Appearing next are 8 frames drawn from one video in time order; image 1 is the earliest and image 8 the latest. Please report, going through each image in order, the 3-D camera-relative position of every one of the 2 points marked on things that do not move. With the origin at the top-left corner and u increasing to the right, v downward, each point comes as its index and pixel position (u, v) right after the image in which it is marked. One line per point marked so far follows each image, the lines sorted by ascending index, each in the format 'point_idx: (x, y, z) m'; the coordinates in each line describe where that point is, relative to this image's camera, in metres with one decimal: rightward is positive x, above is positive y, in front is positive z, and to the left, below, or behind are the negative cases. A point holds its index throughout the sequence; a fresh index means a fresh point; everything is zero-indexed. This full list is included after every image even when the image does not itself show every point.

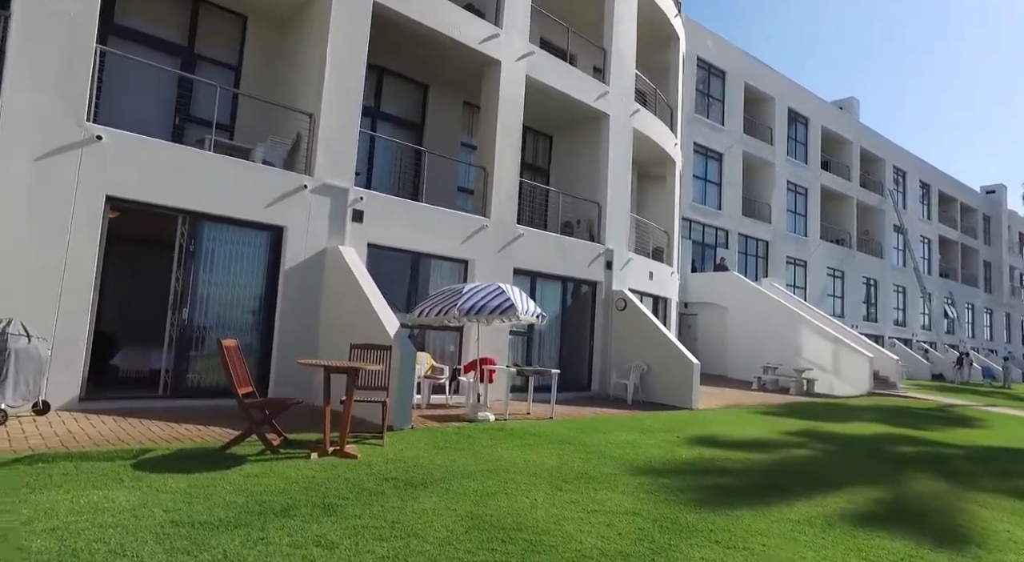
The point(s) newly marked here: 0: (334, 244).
0: (-2.9, +0.6, +9.8) m
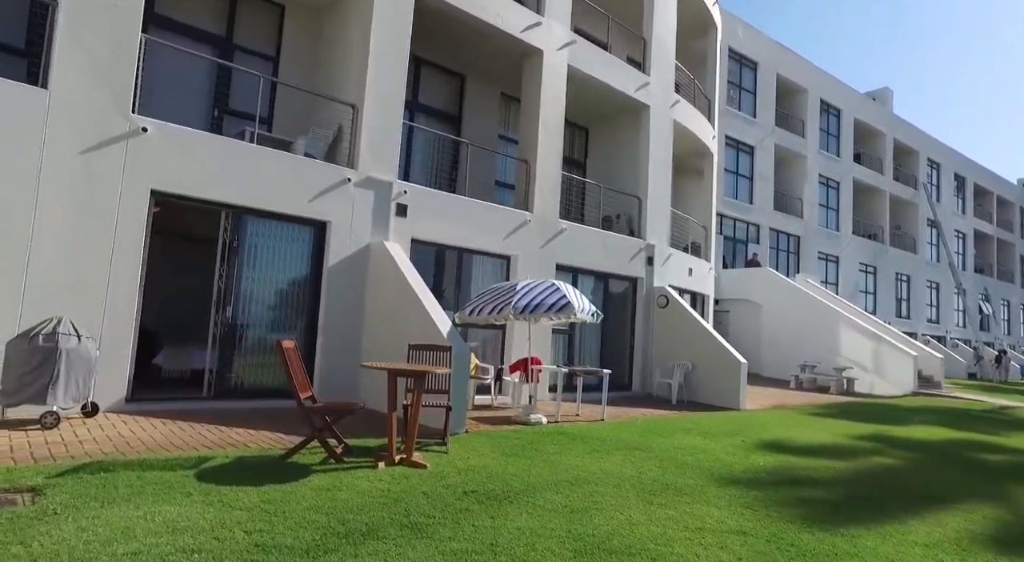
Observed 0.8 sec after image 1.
0: (-2.1, +0.7, +9.5) m
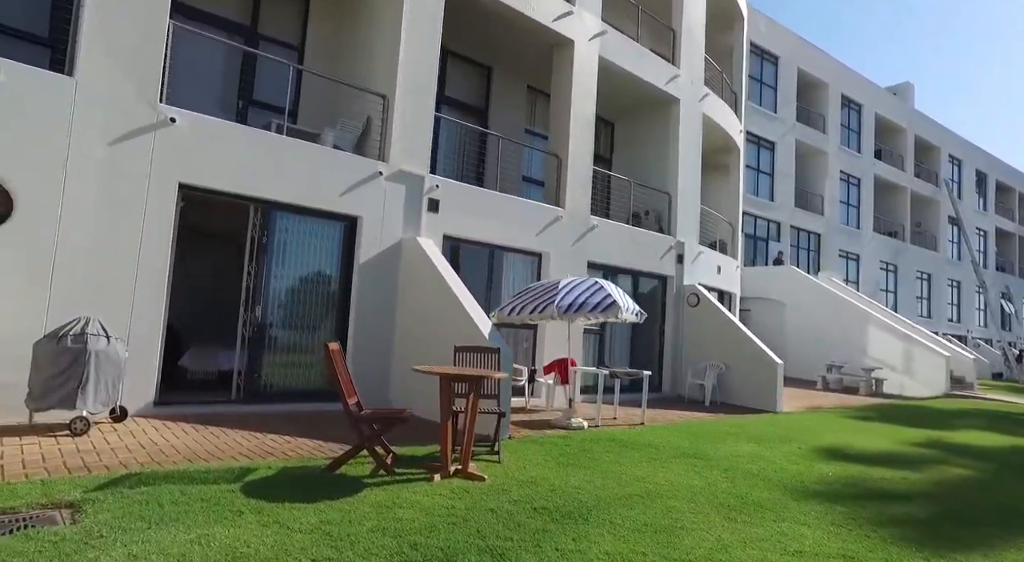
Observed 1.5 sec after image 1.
0: (-1.6, +0.7, +9.1) m
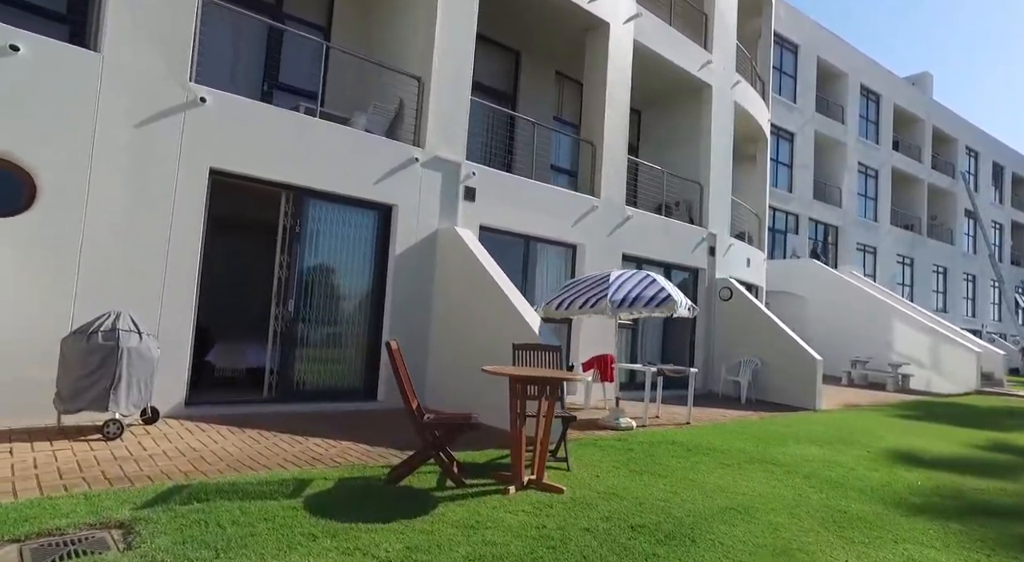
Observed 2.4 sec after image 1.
0: (-1.0, +0.8, +8.7) m
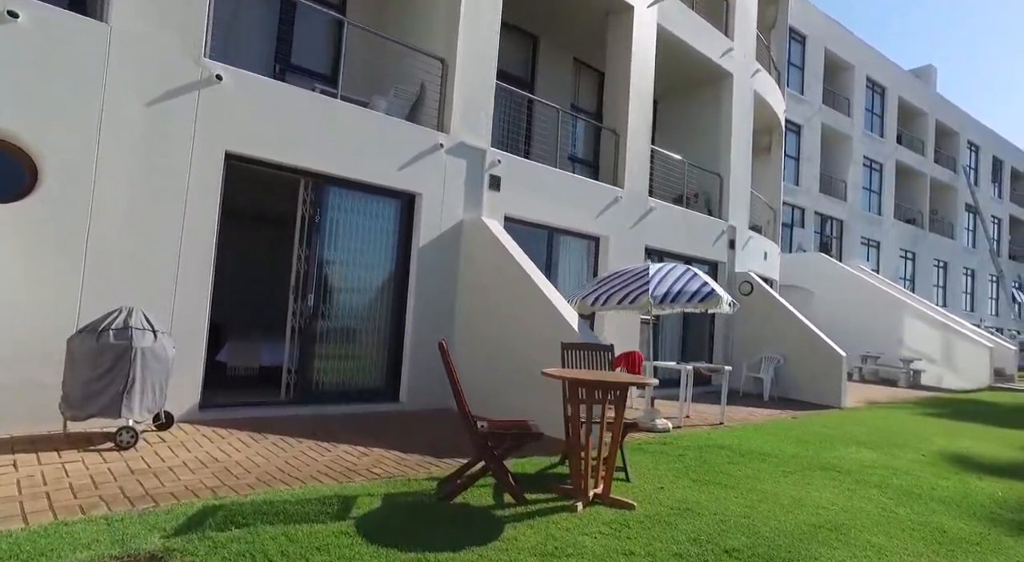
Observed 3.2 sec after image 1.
0: (-0.6, +0.9, +8.2) m
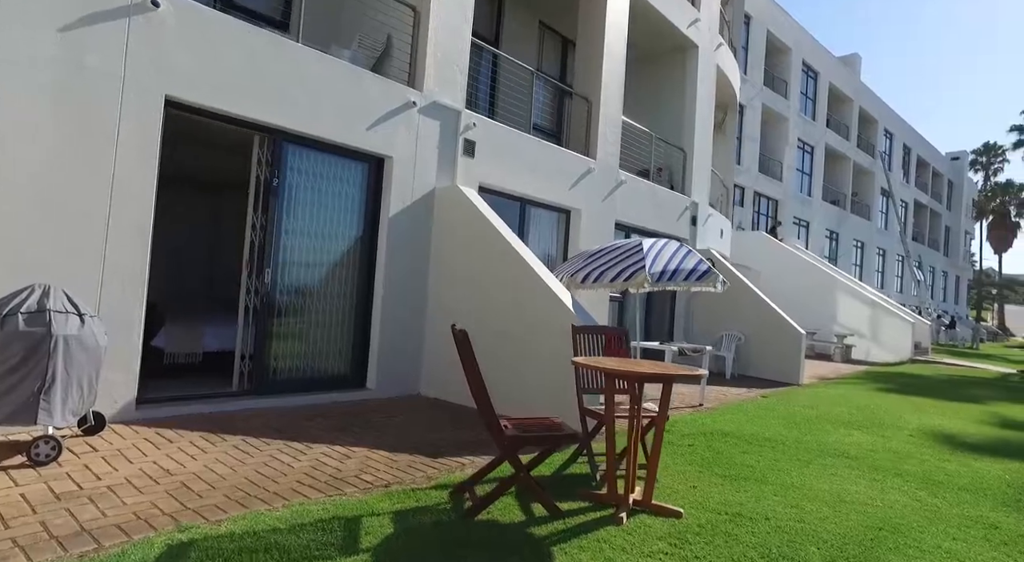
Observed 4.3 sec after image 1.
0: (-0.9, +1.2, +7.4) m
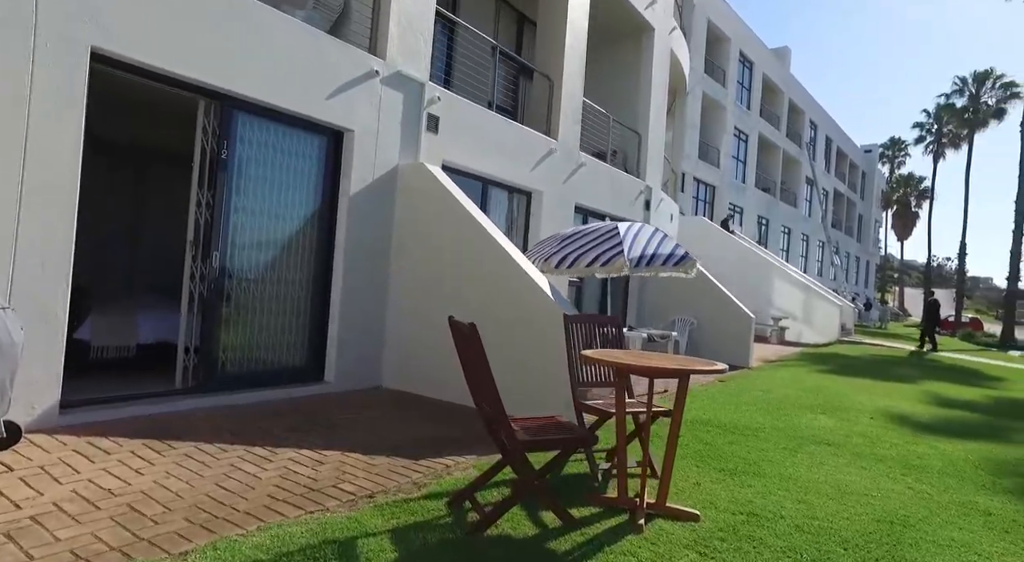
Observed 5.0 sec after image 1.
0: (-1.2, +1.4, +6.9) m
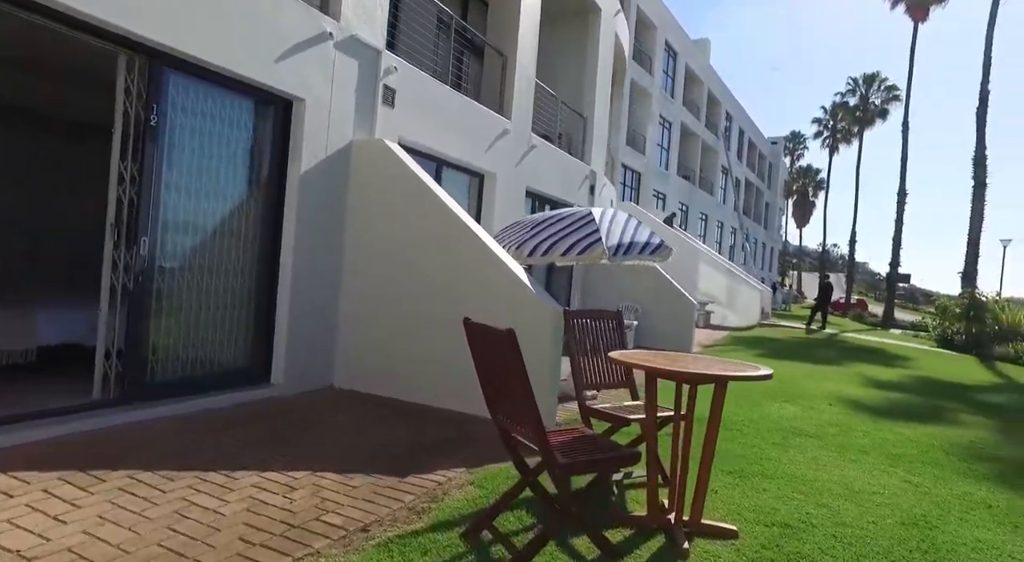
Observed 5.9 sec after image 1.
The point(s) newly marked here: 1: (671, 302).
0: (-1.6, +1.5, +6.2) m
1: (+3.4, -0.5, +12.6) m
